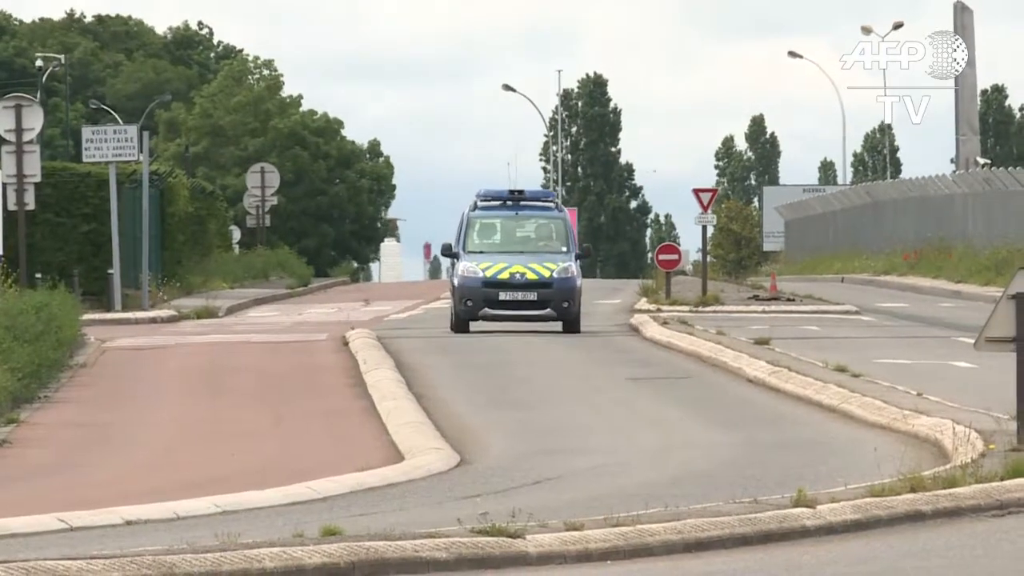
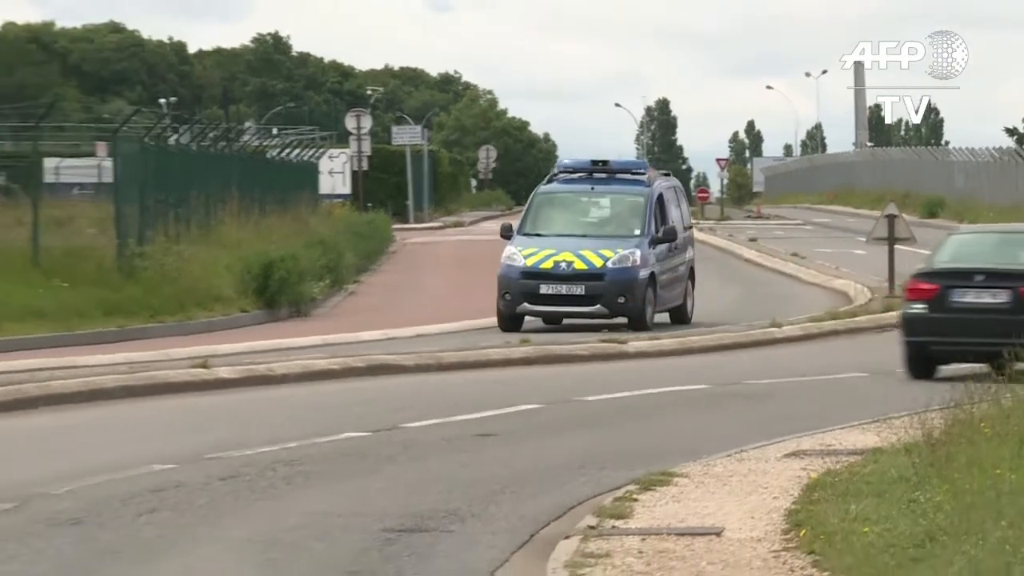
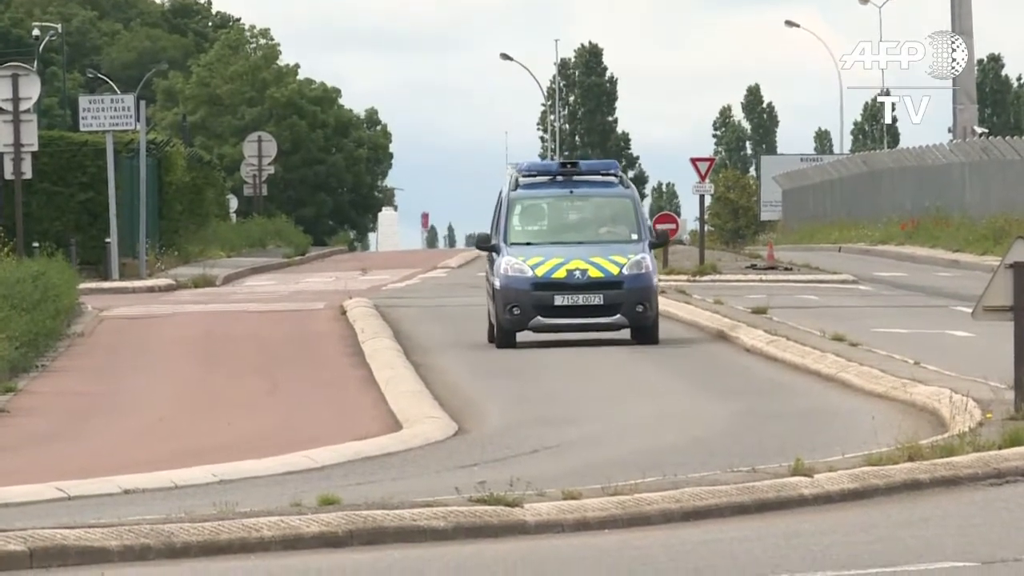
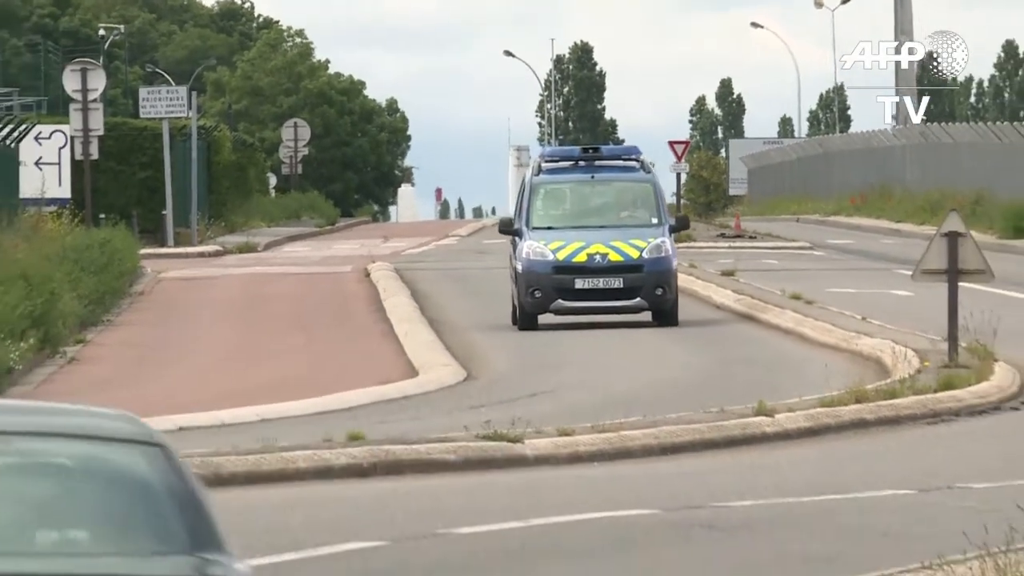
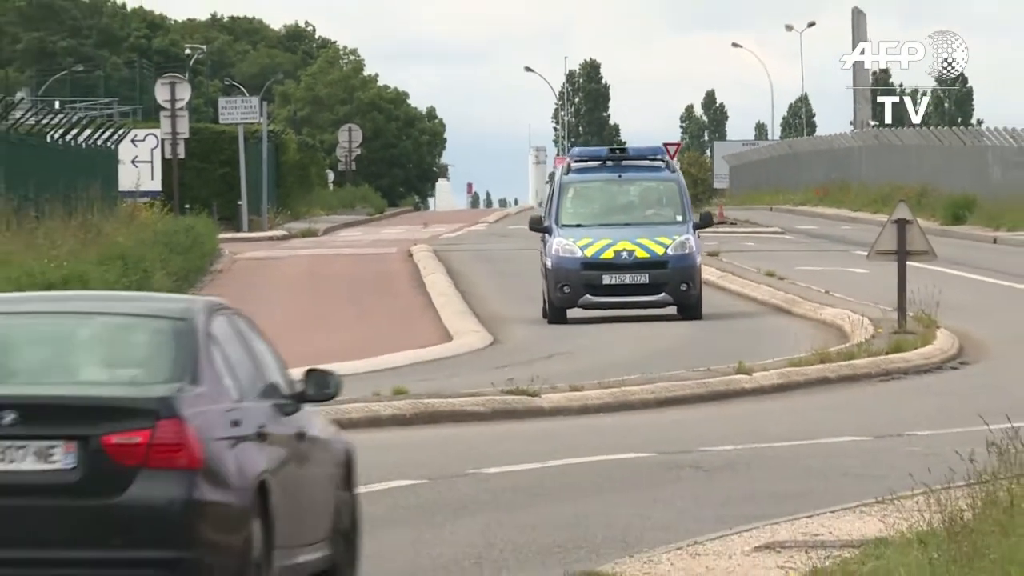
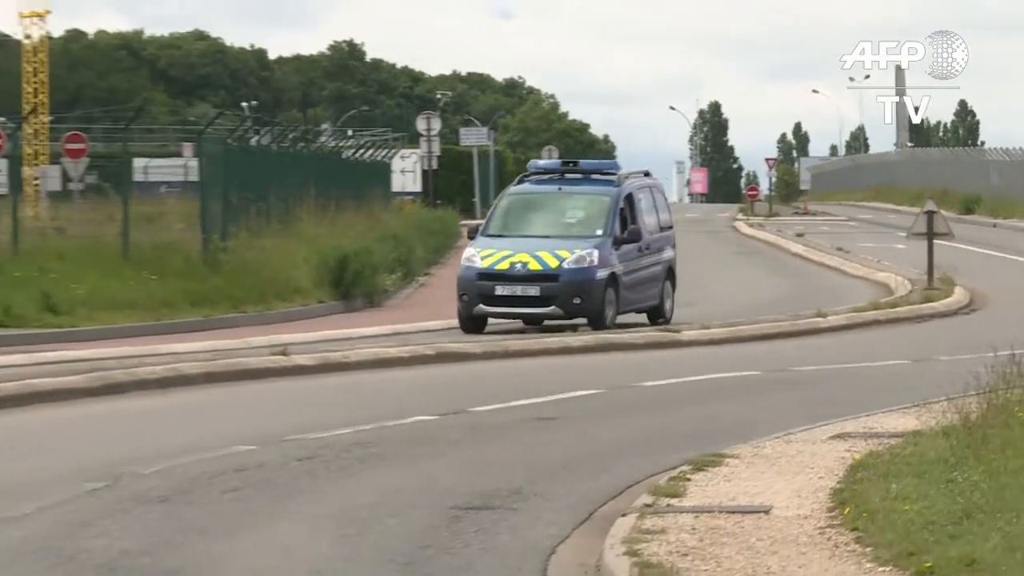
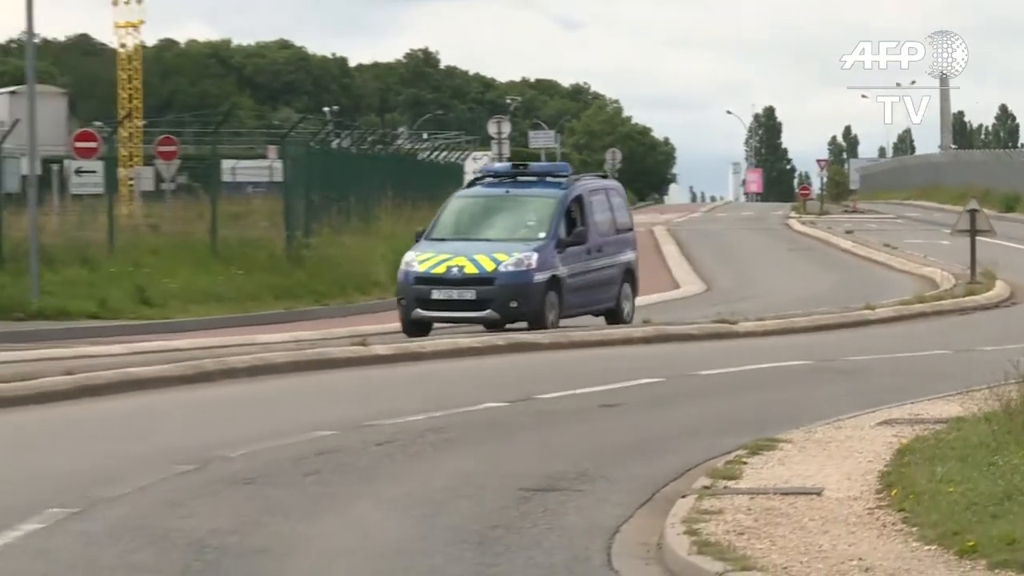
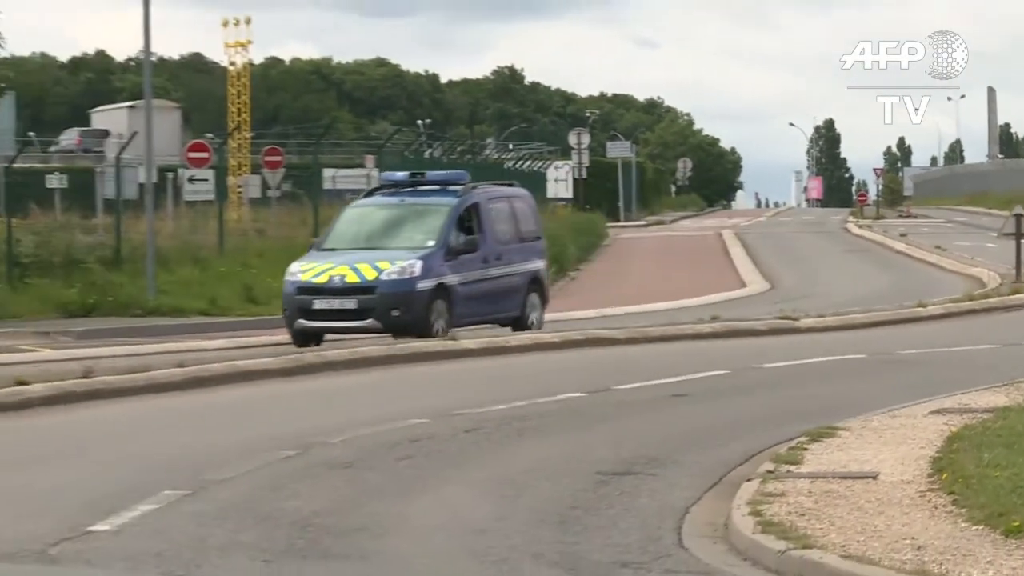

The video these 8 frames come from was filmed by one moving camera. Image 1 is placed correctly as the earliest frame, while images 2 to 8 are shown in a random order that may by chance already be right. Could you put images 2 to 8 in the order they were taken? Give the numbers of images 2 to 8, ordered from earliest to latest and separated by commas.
3, 4, 5, 2, 6, 7, 8
